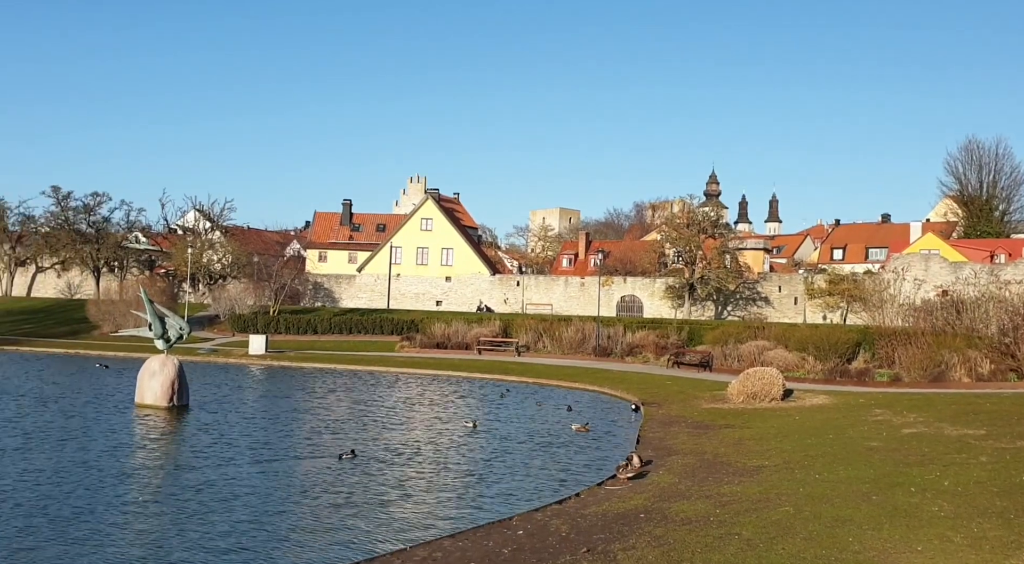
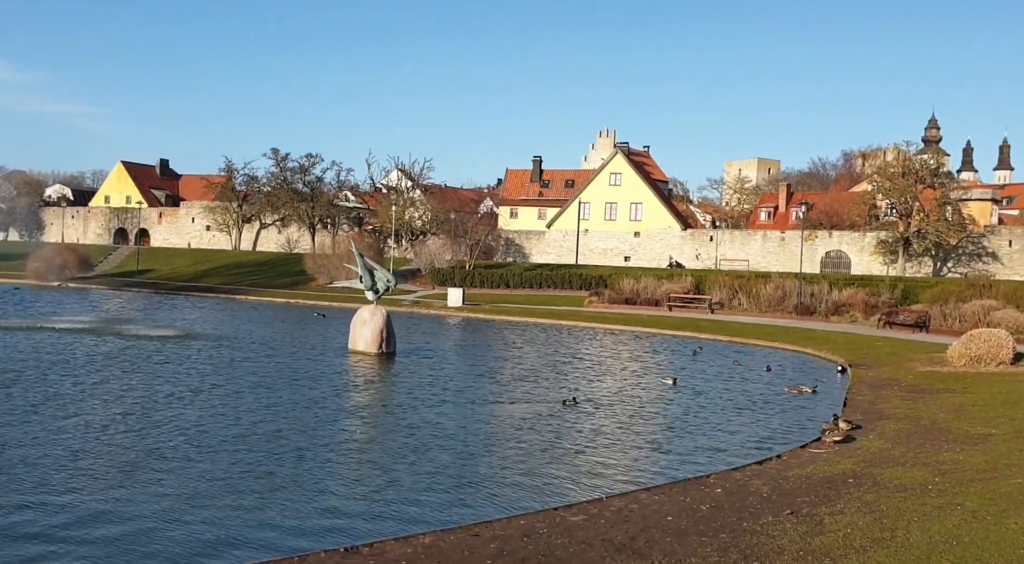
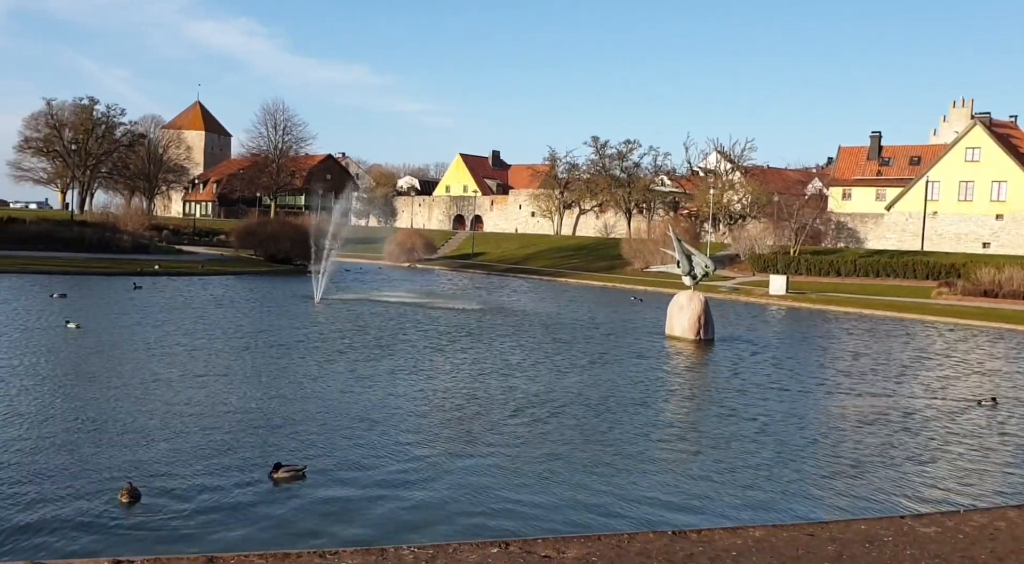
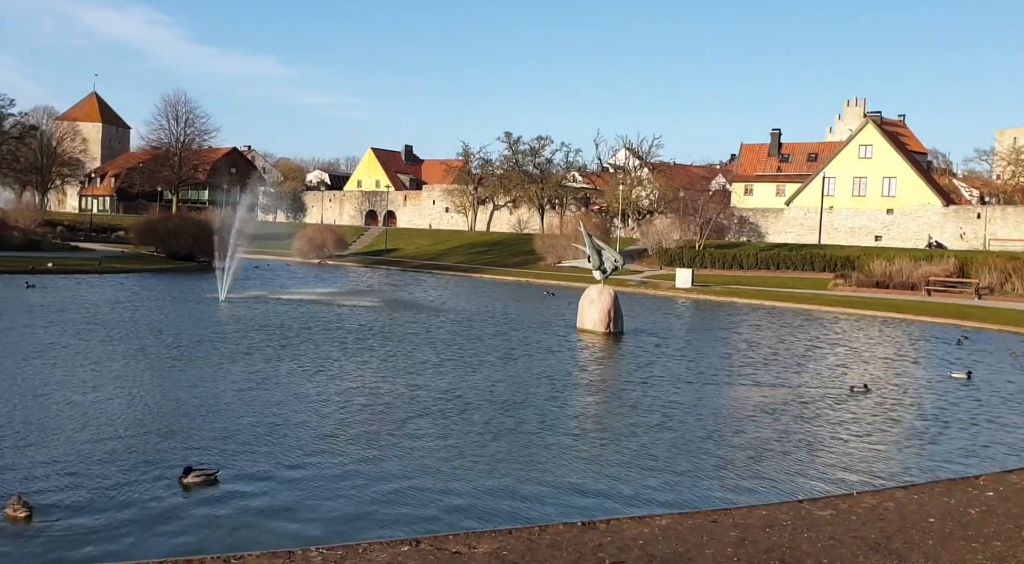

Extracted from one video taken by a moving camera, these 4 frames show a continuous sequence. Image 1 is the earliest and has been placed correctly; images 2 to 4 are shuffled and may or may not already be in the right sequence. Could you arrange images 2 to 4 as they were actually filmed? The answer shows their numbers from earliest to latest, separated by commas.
2, 4, 3
